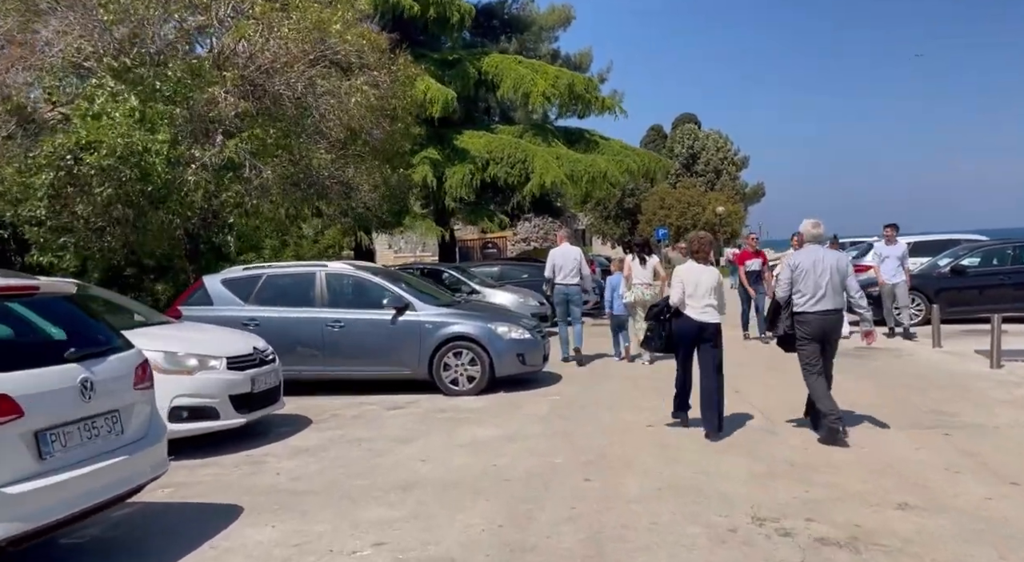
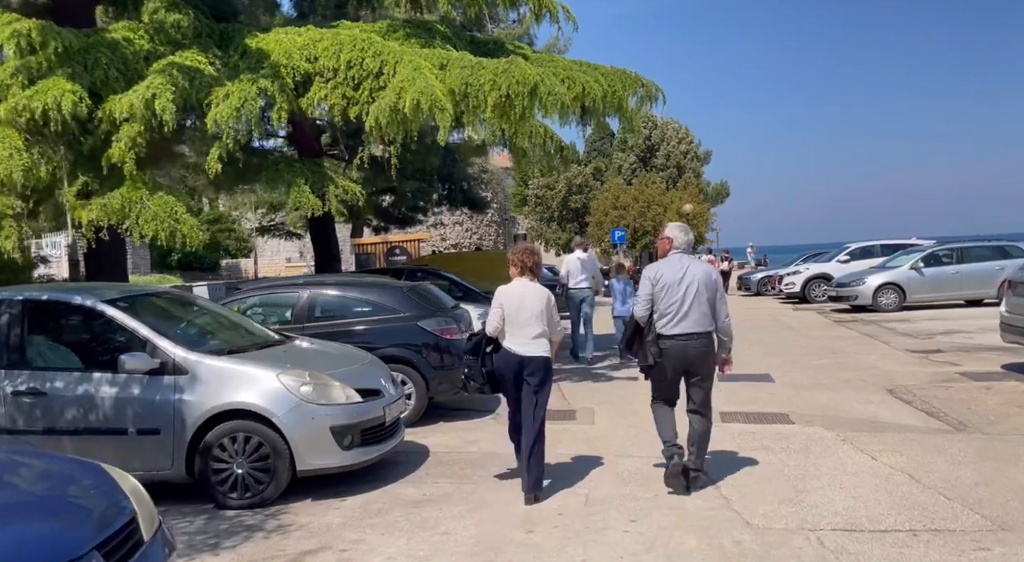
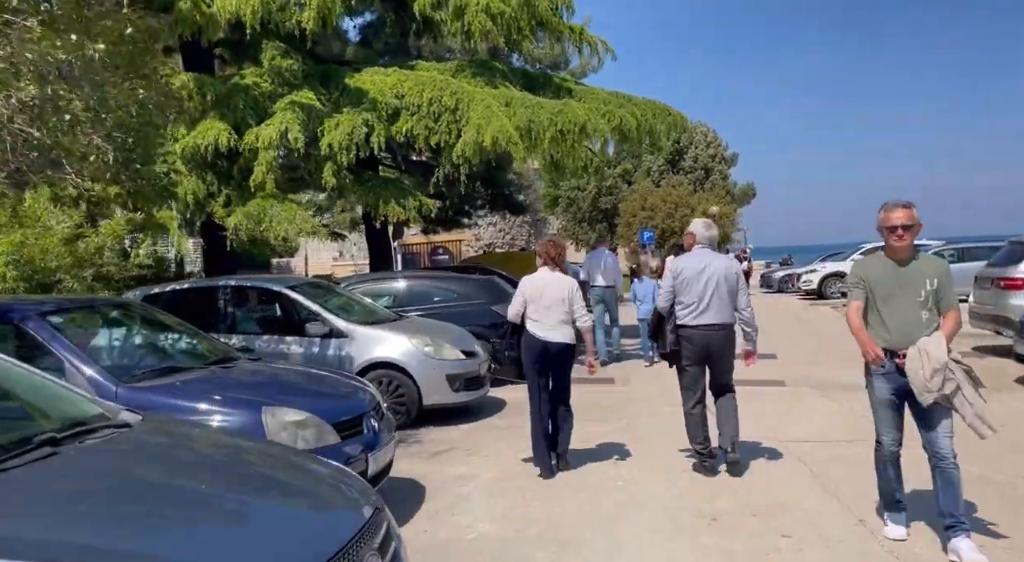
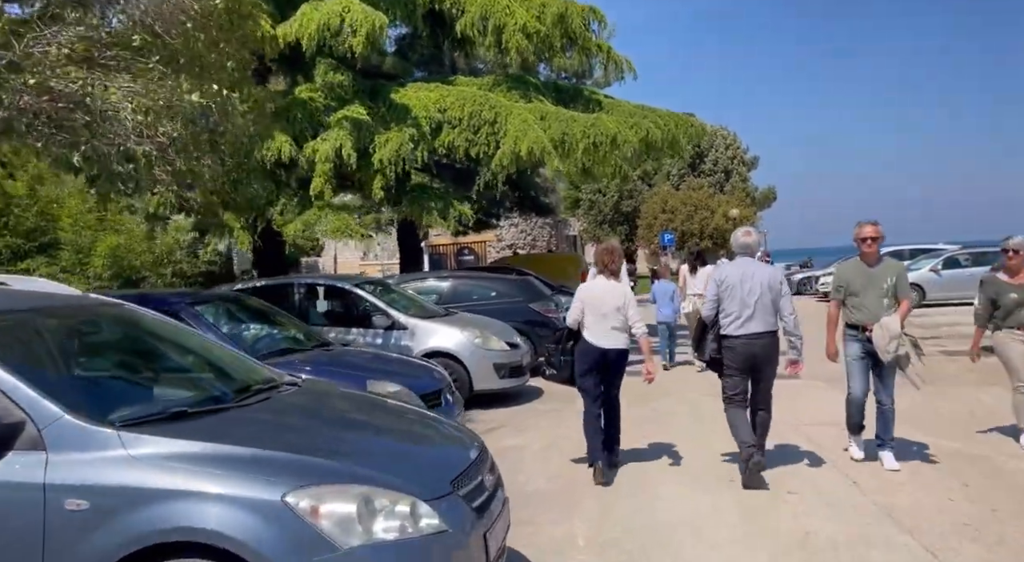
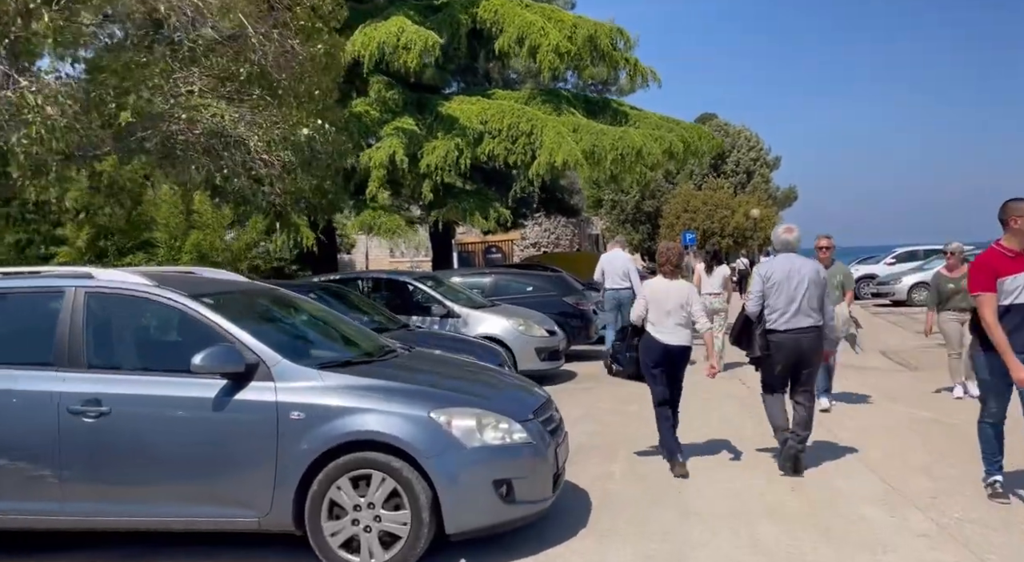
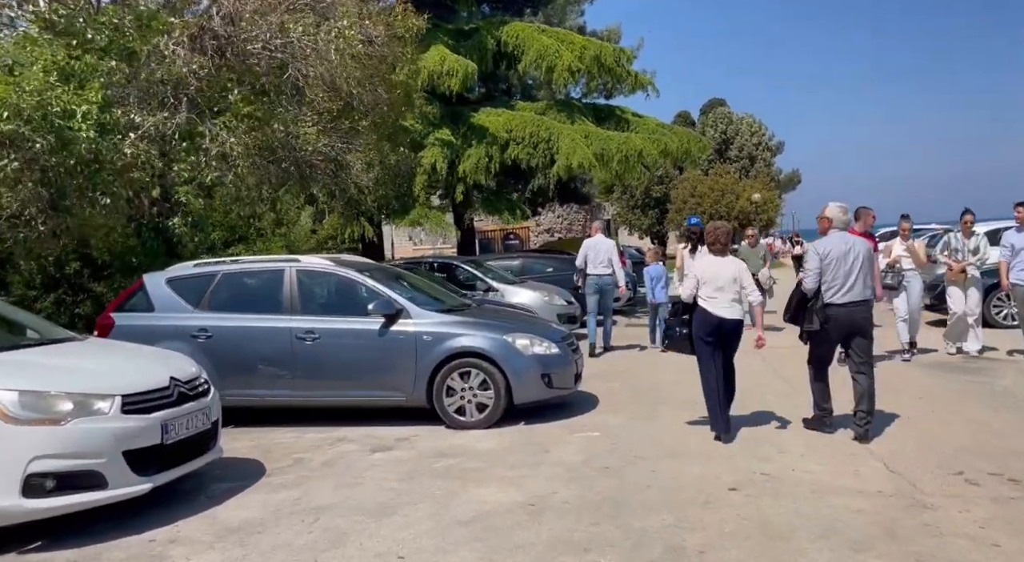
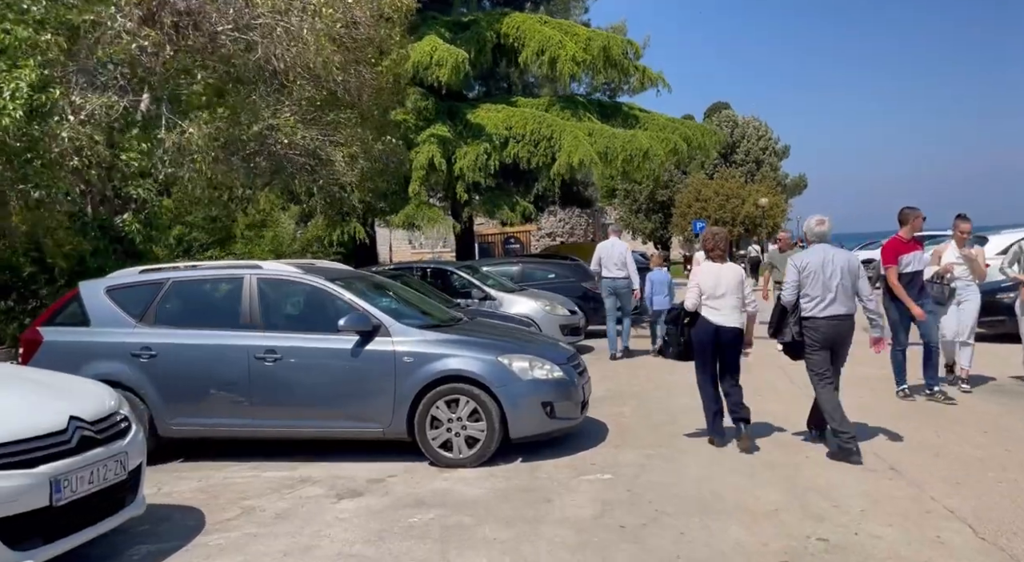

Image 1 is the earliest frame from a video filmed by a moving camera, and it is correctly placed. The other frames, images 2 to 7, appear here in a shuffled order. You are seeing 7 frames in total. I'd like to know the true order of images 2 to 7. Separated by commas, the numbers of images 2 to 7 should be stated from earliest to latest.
6, 7, 5, 4, 3, 2
